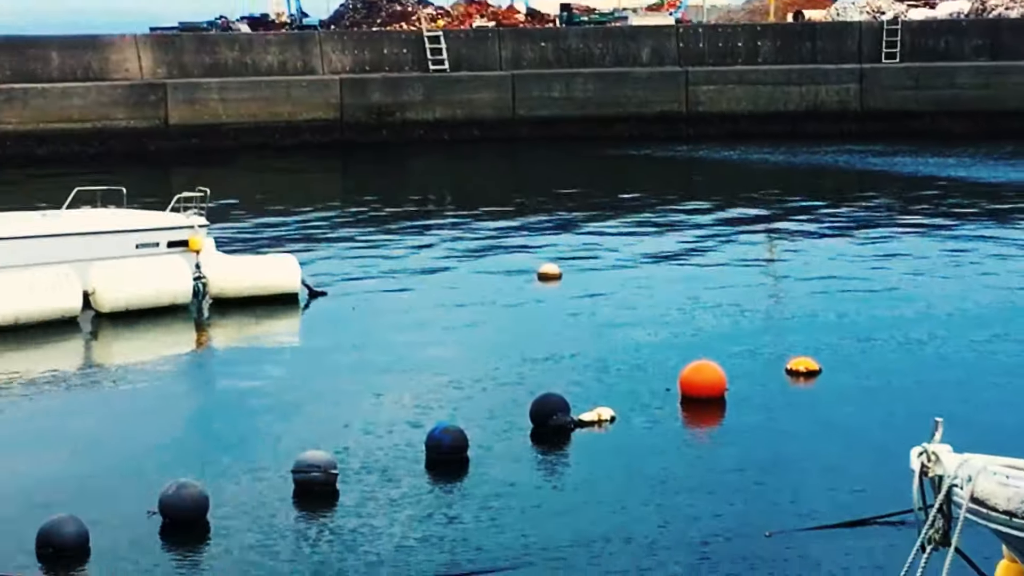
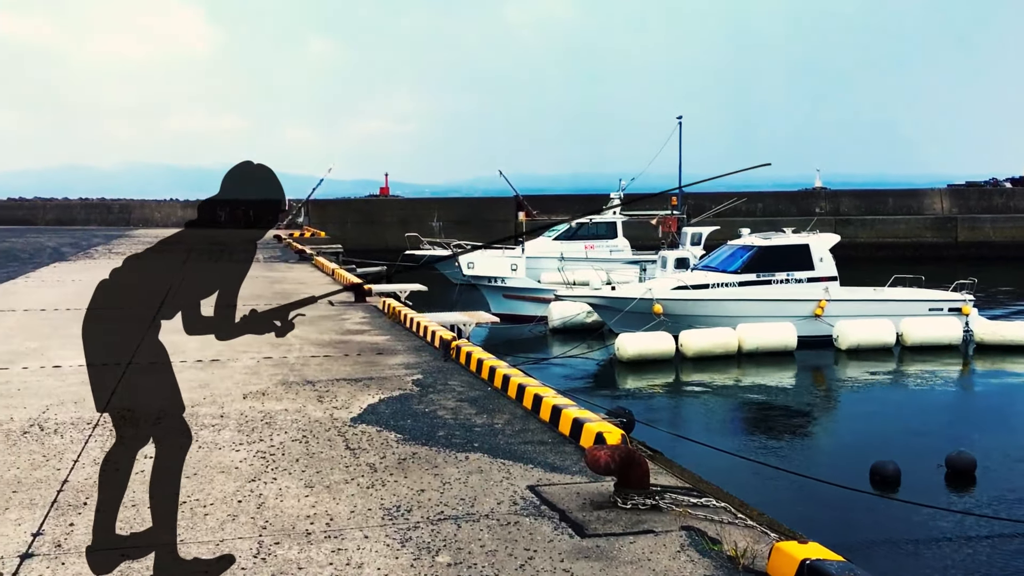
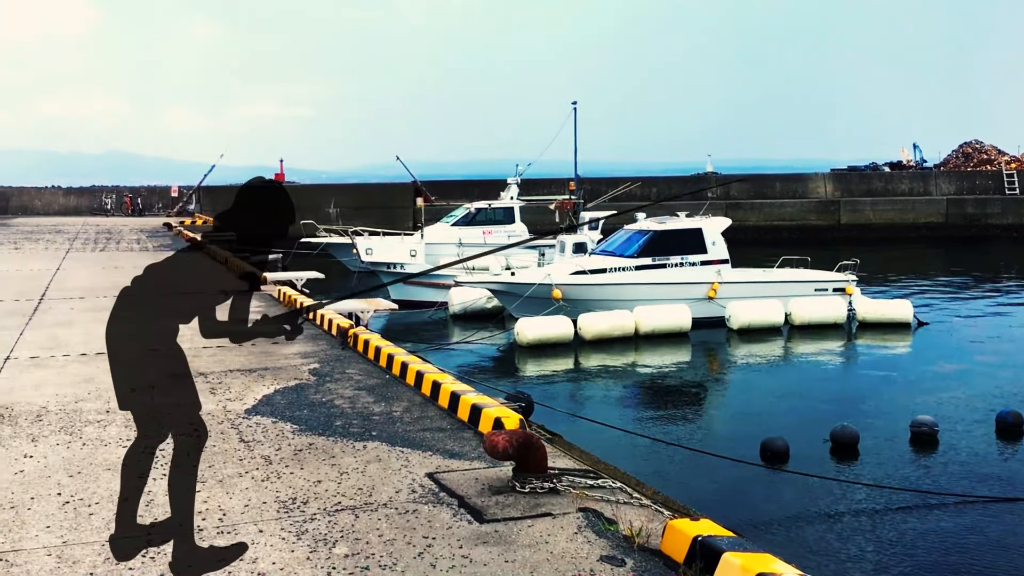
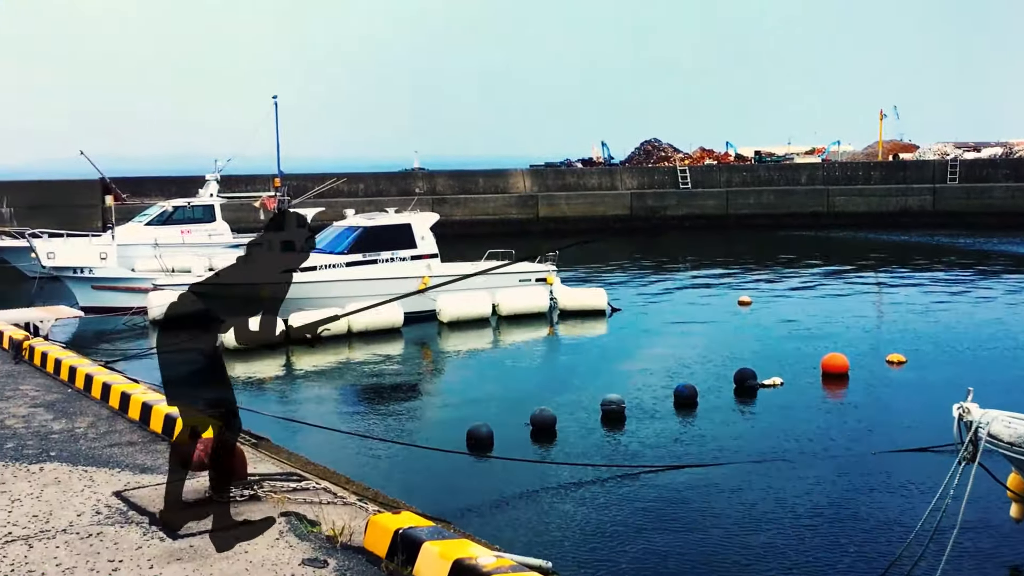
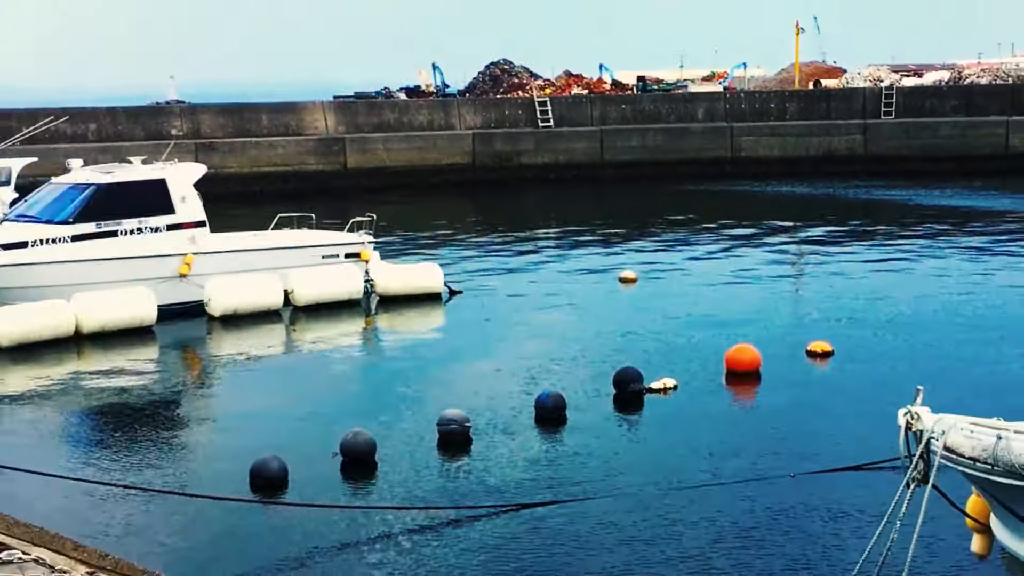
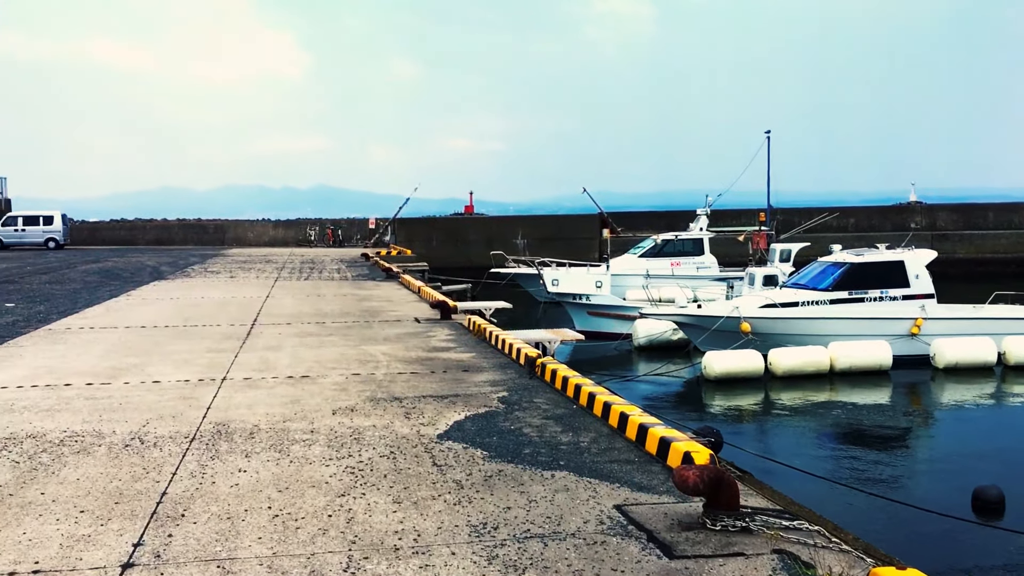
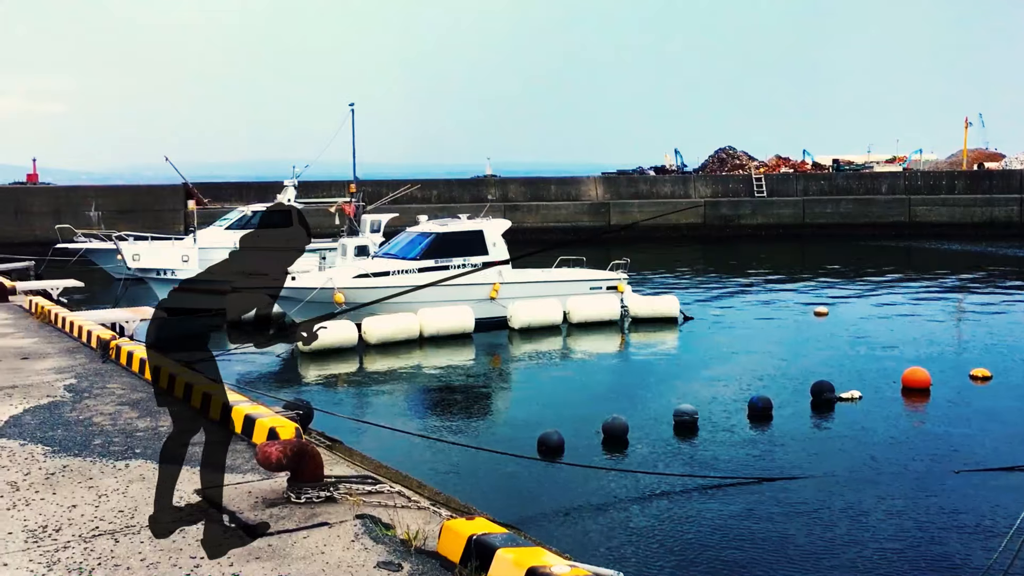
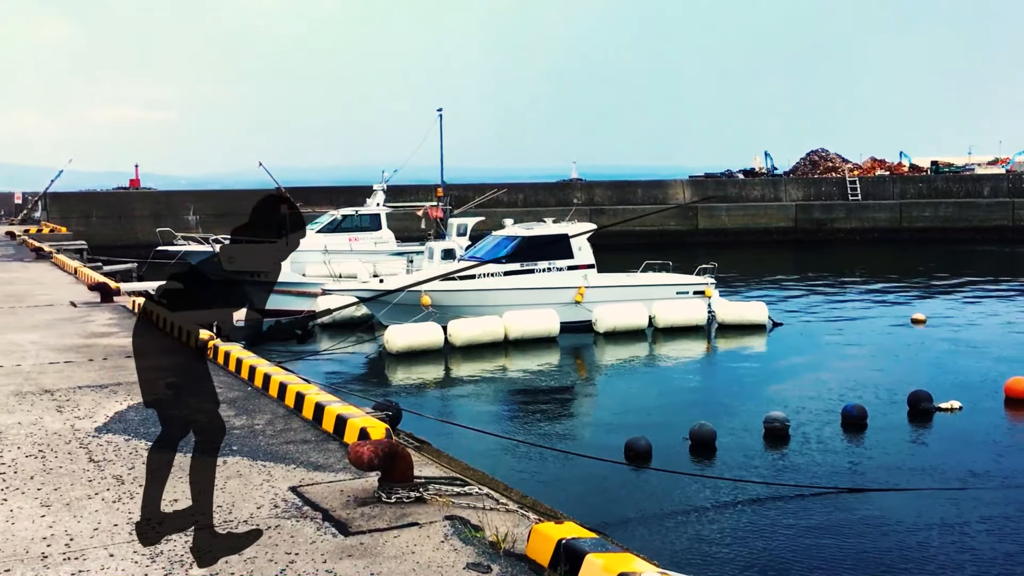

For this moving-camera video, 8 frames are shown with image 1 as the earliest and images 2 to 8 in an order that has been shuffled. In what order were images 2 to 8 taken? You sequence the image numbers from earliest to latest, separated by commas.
5, 4, 7, 8, 3, 2, 6
